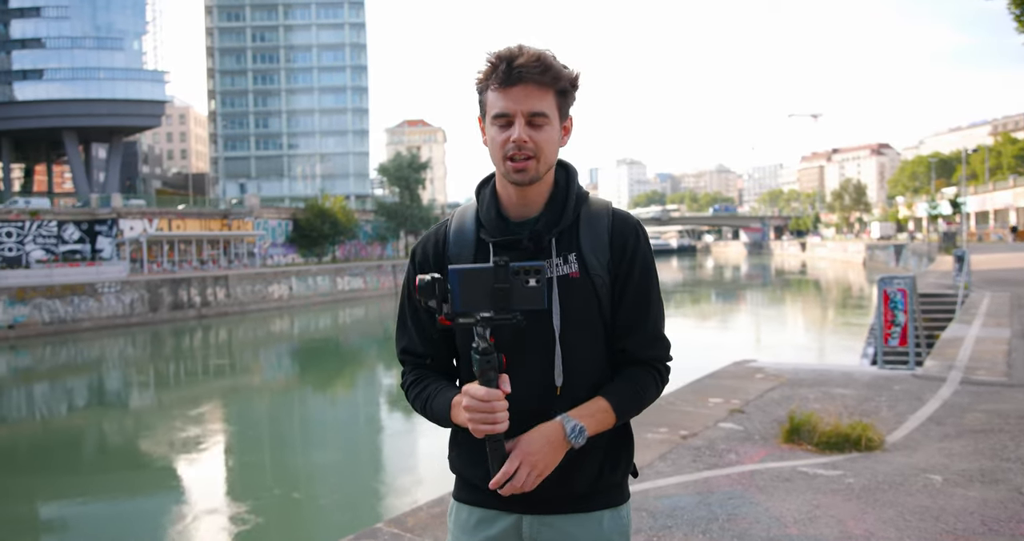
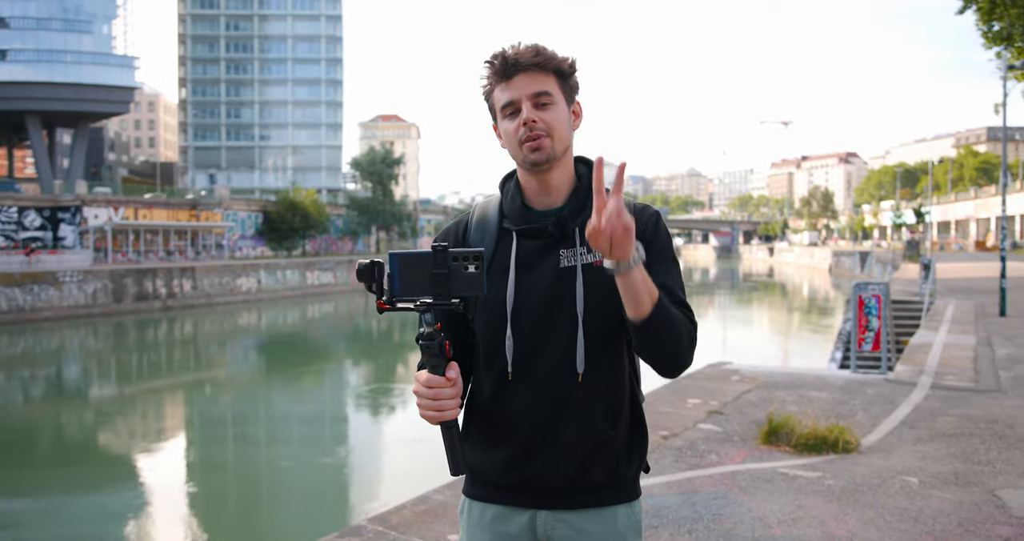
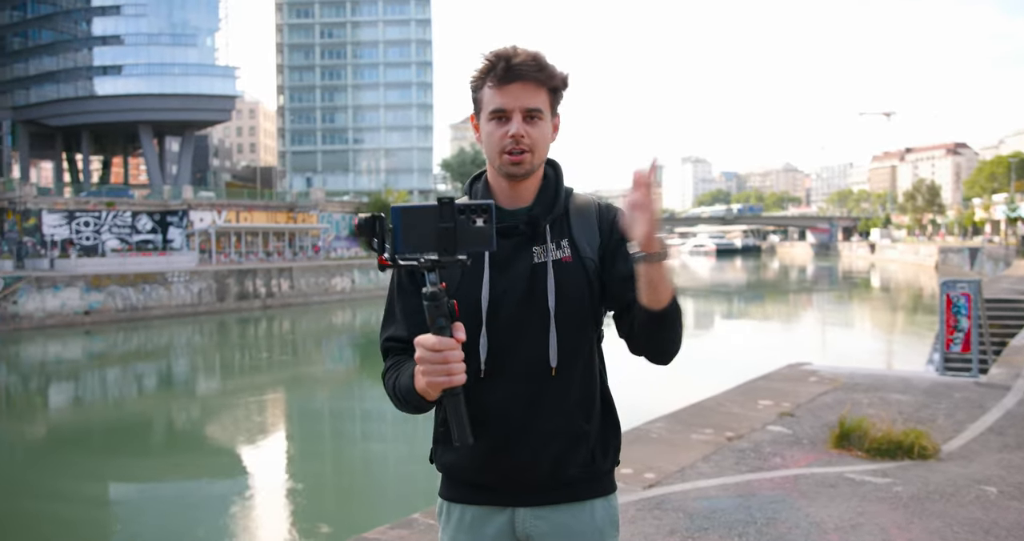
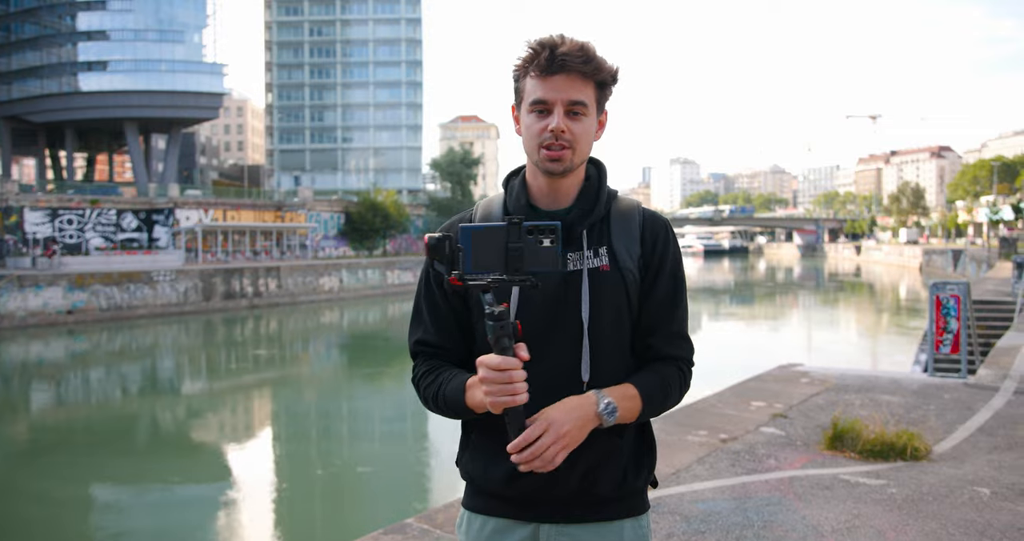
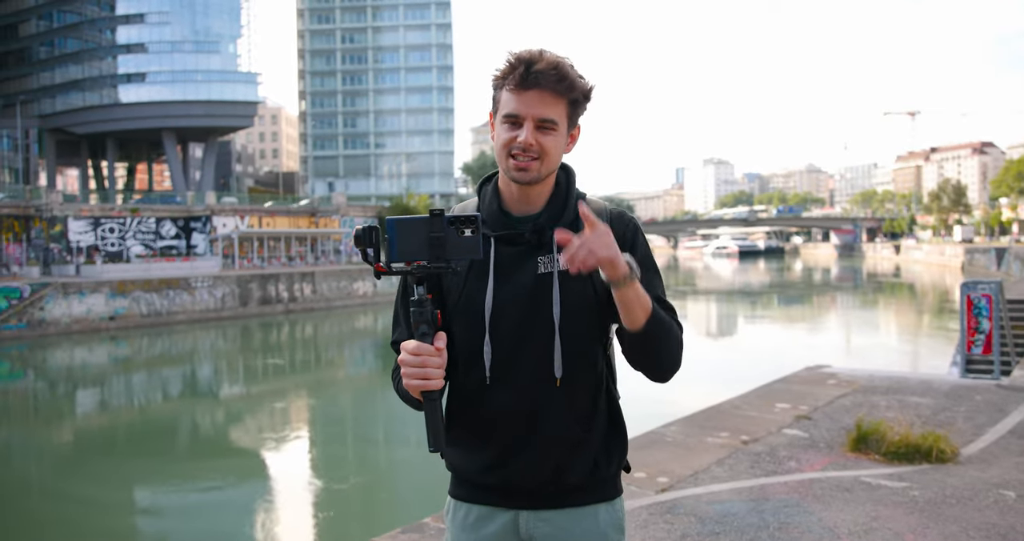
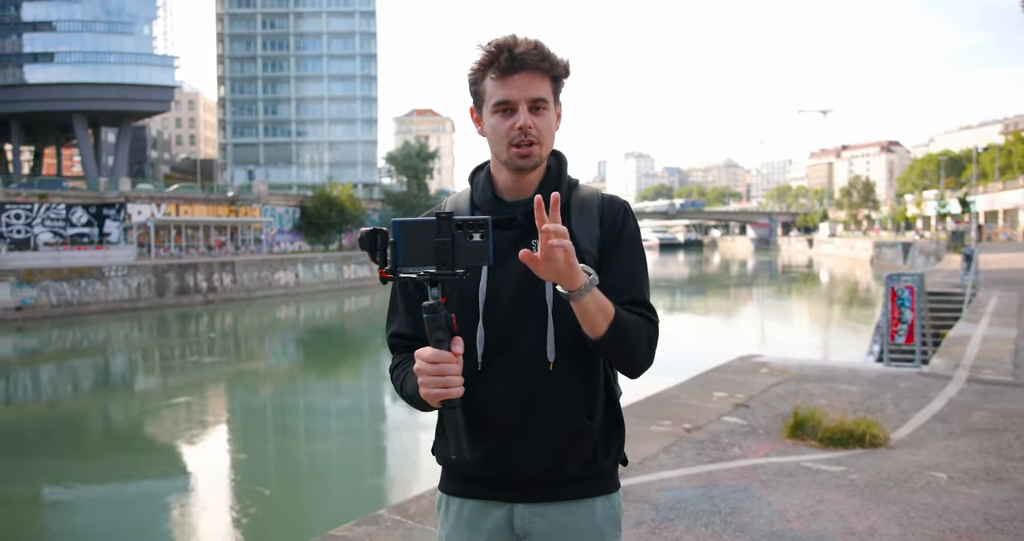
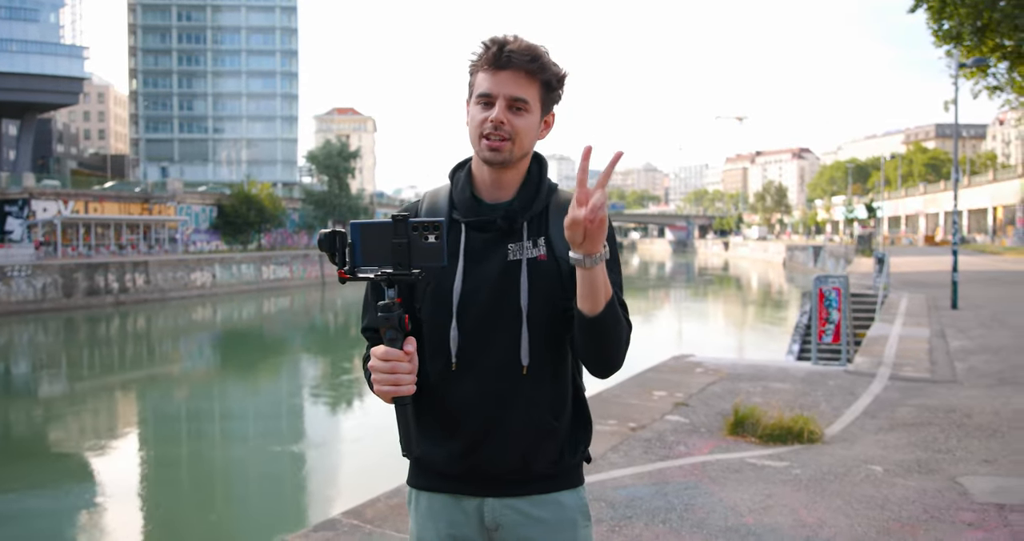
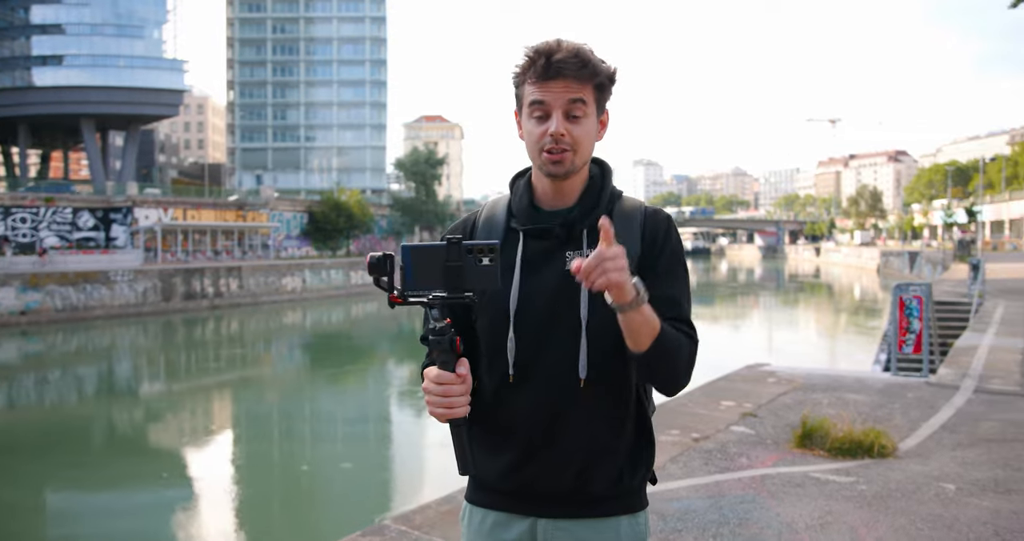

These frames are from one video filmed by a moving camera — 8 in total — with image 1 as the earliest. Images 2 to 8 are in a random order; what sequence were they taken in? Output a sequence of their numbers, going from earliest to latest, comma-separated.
5, 4, 8, 2, 7, 6, 3
